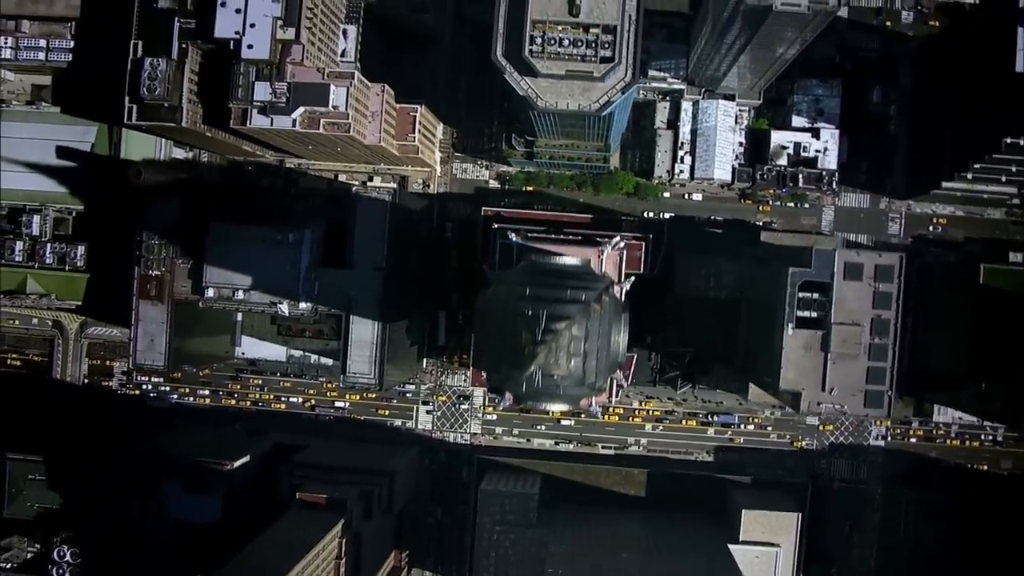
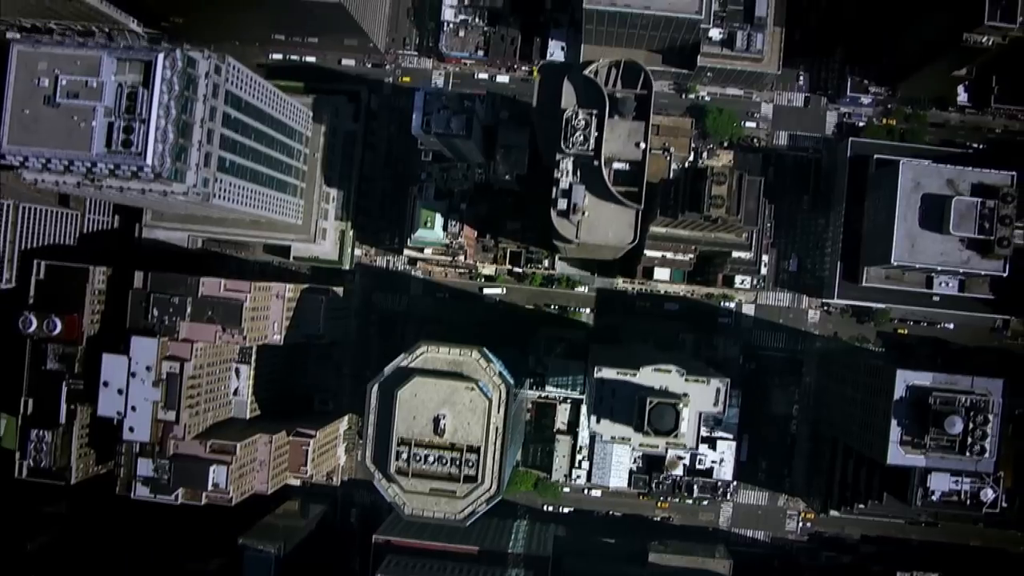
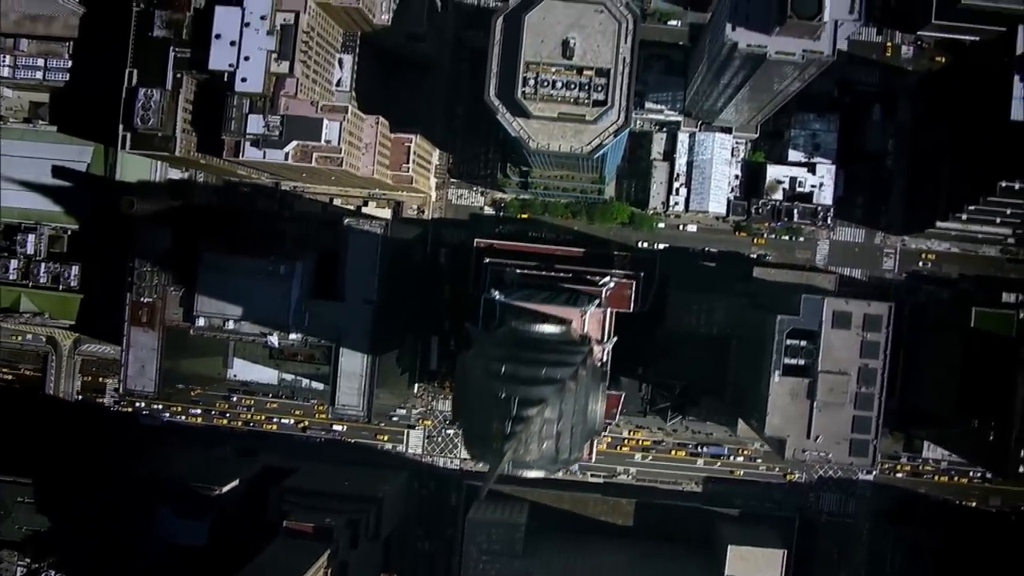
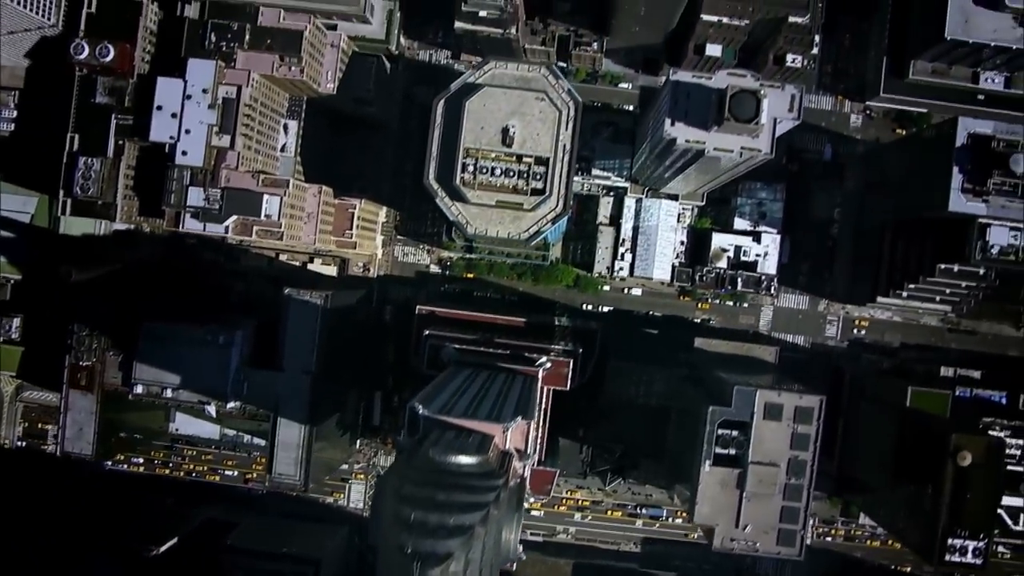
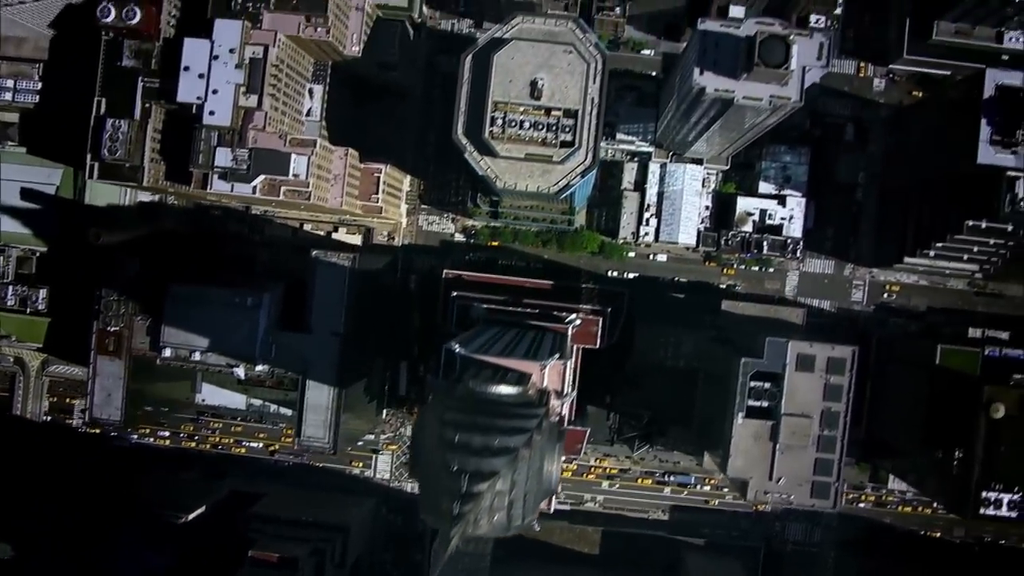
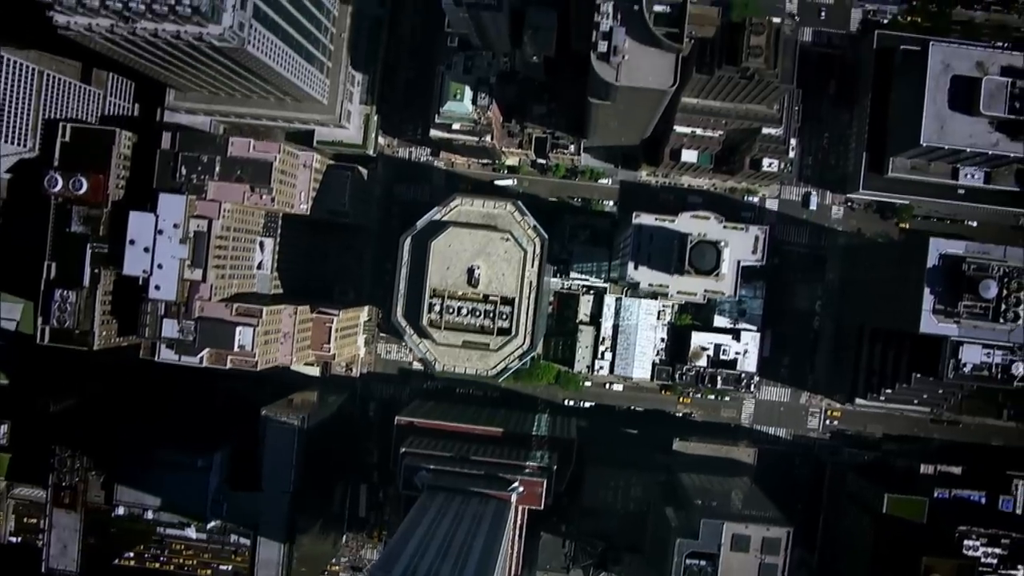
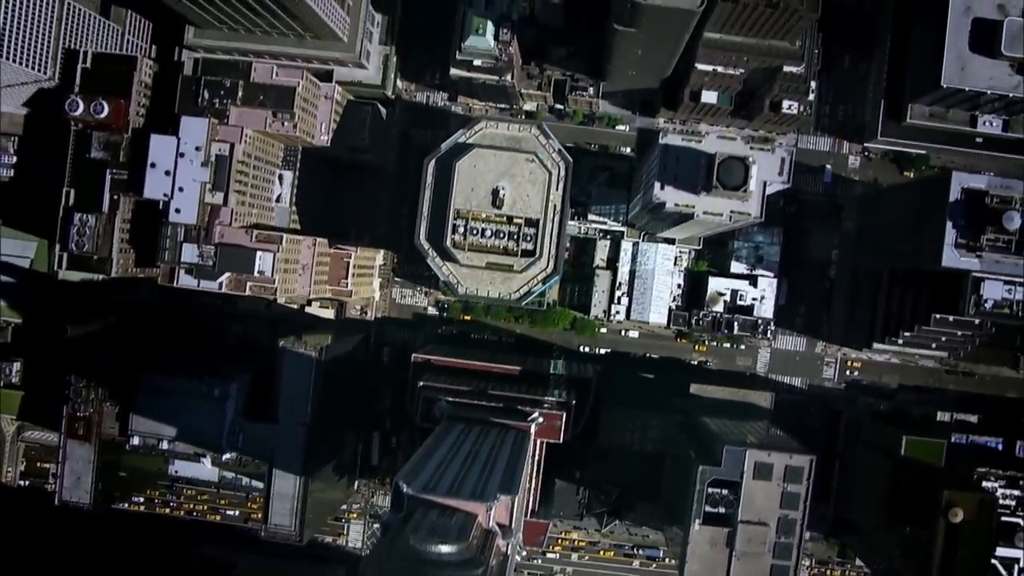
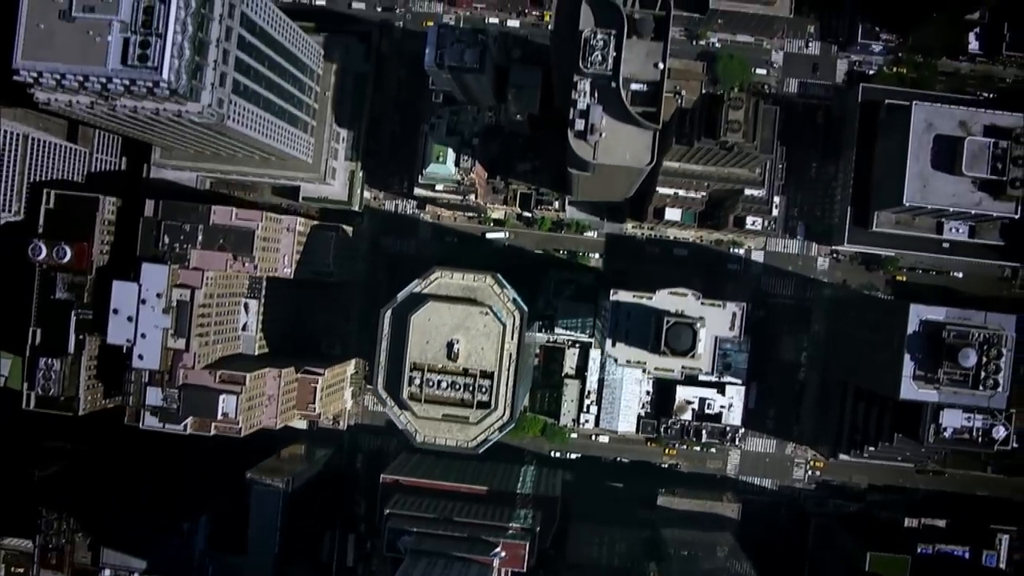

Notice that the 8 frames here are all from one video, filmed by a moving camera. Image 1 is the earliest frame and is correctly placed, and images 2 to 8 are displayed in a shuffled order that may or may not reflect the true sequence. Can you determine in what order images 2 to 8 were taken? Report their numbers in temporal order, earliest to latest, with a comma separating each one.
3, 5, 4, 7, 6, 8, 2
